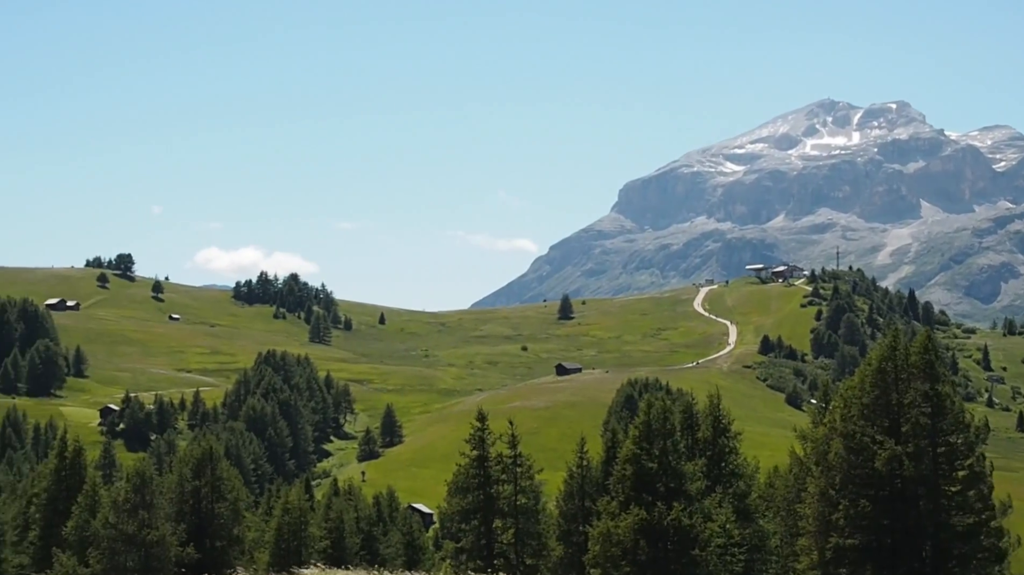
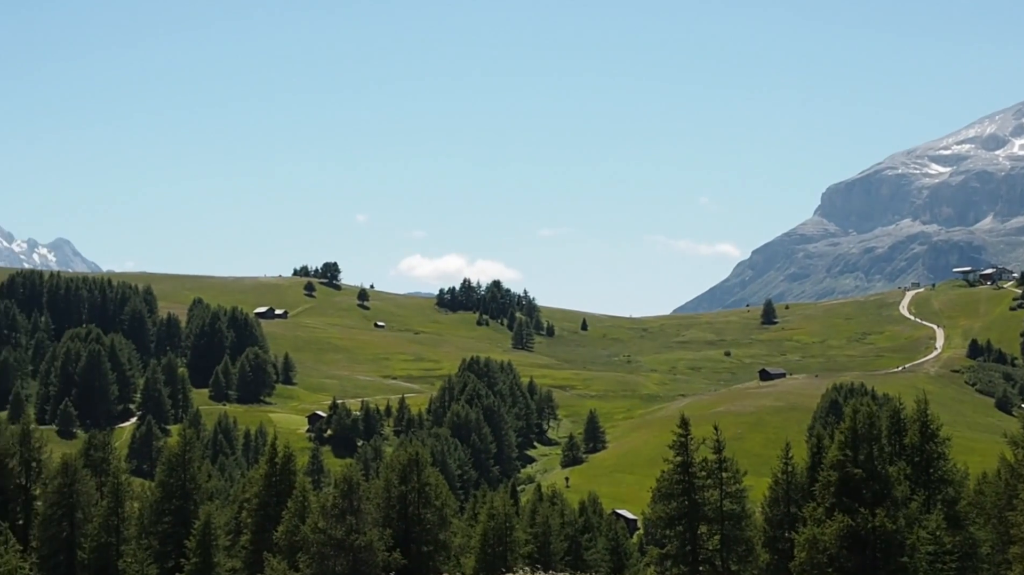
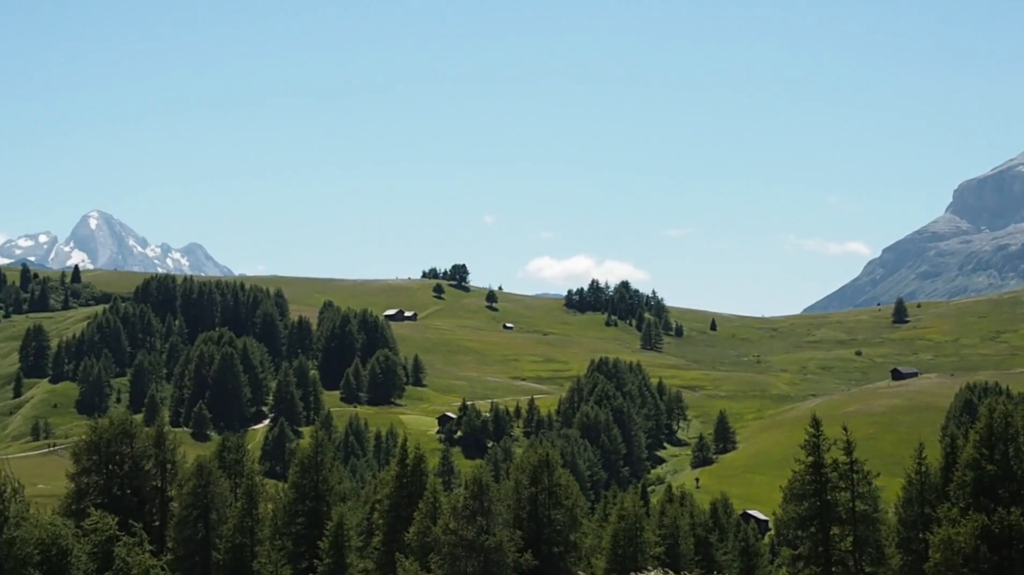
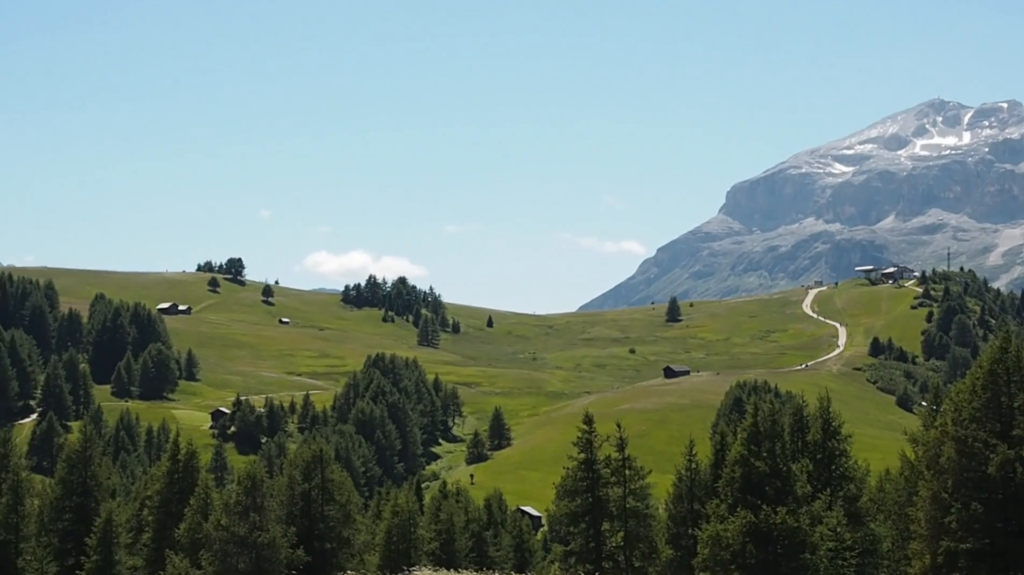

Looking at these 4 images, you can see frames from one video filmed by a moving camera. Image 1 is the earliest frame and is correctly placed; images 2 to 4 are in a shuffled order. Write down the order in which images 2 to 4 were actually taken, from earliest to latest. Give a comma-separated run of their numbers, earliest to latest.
4, 2, 3
